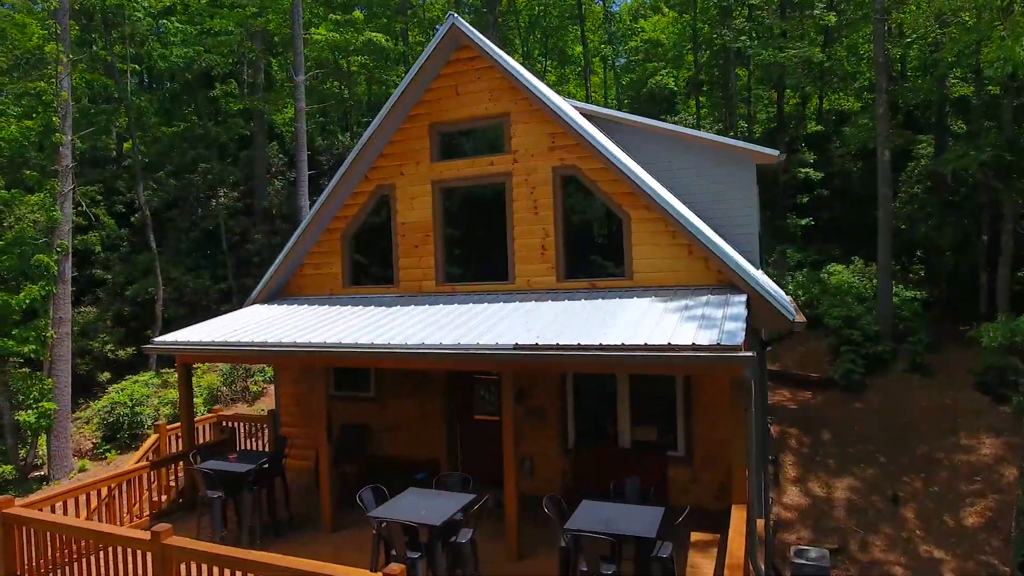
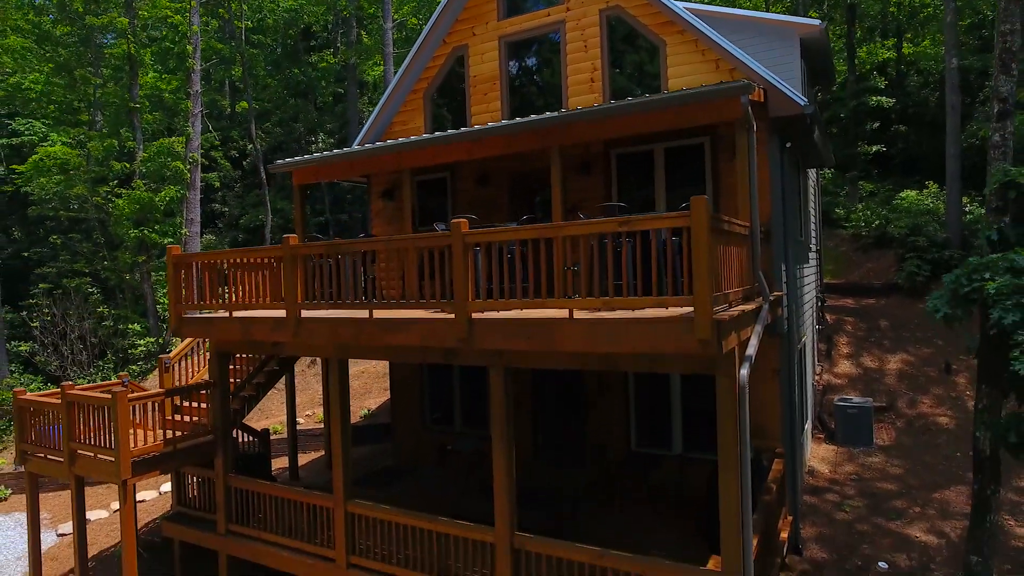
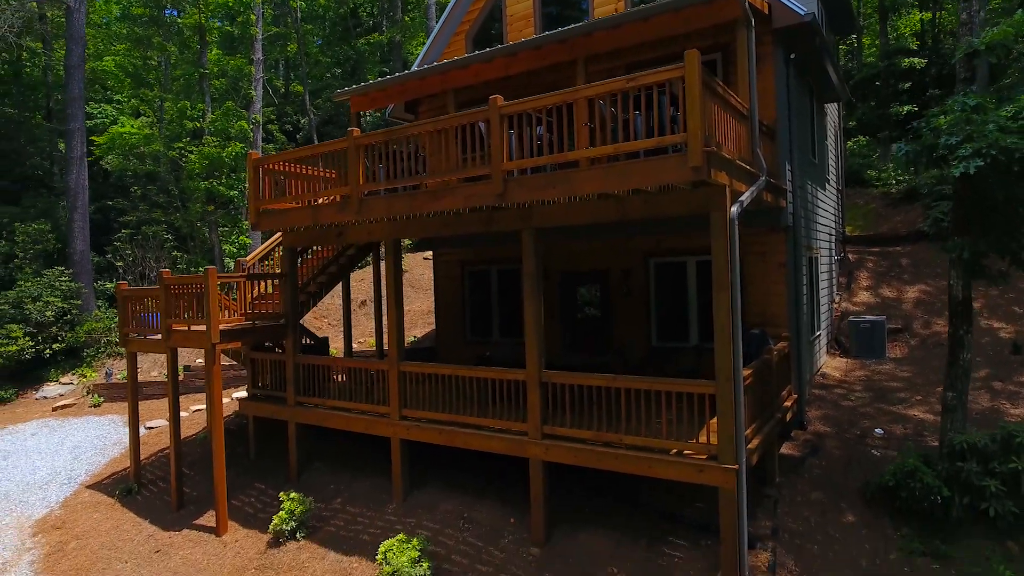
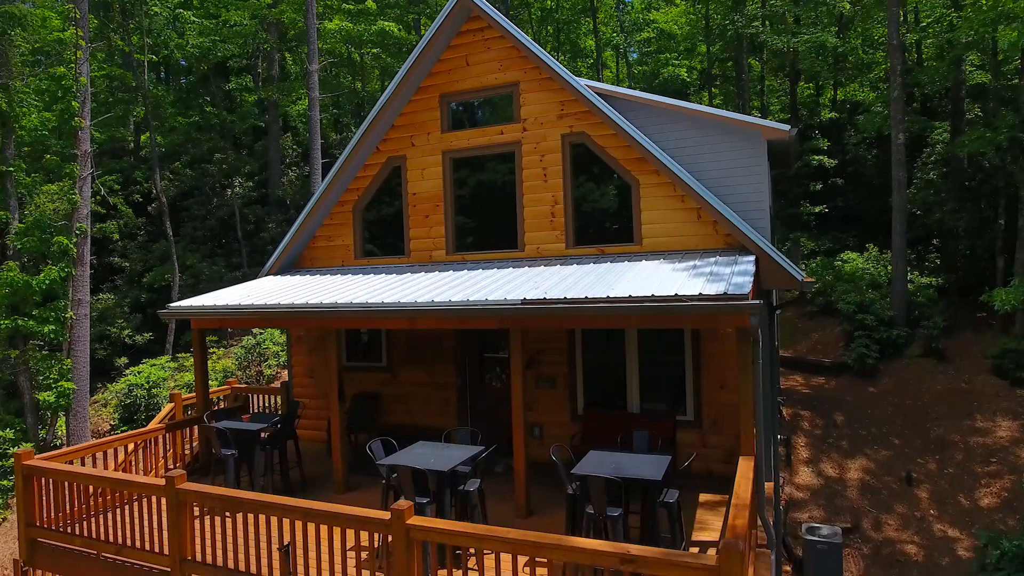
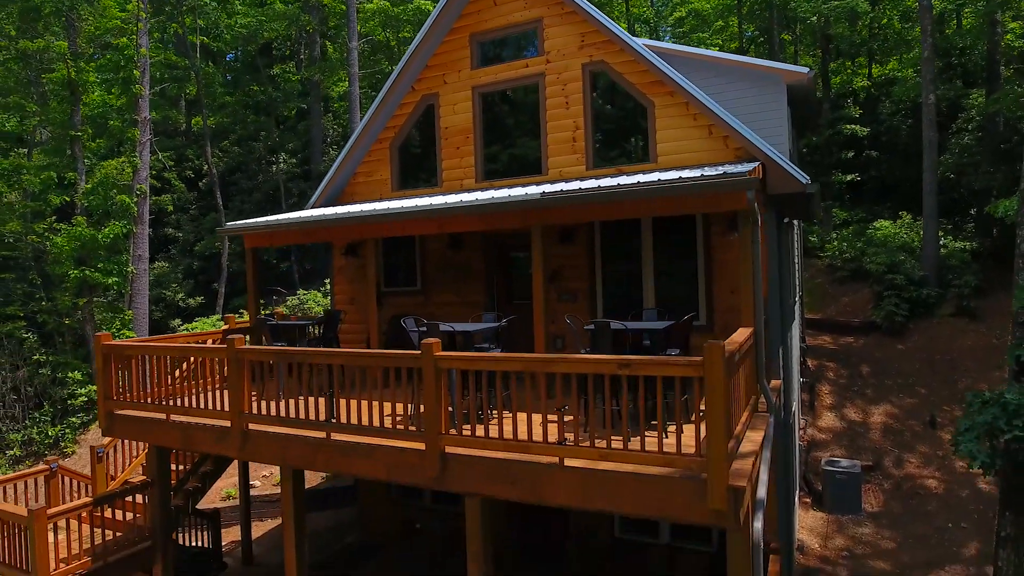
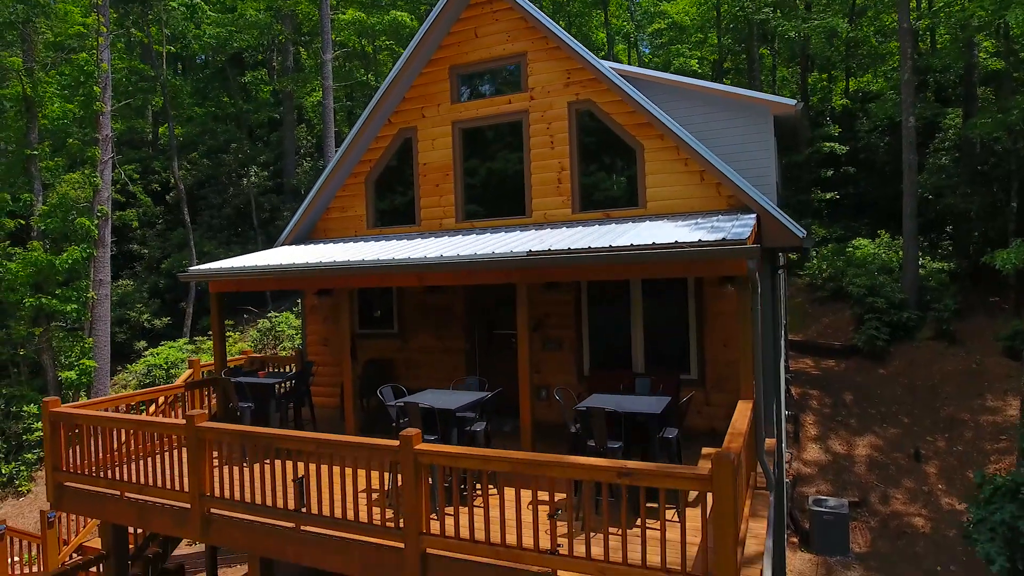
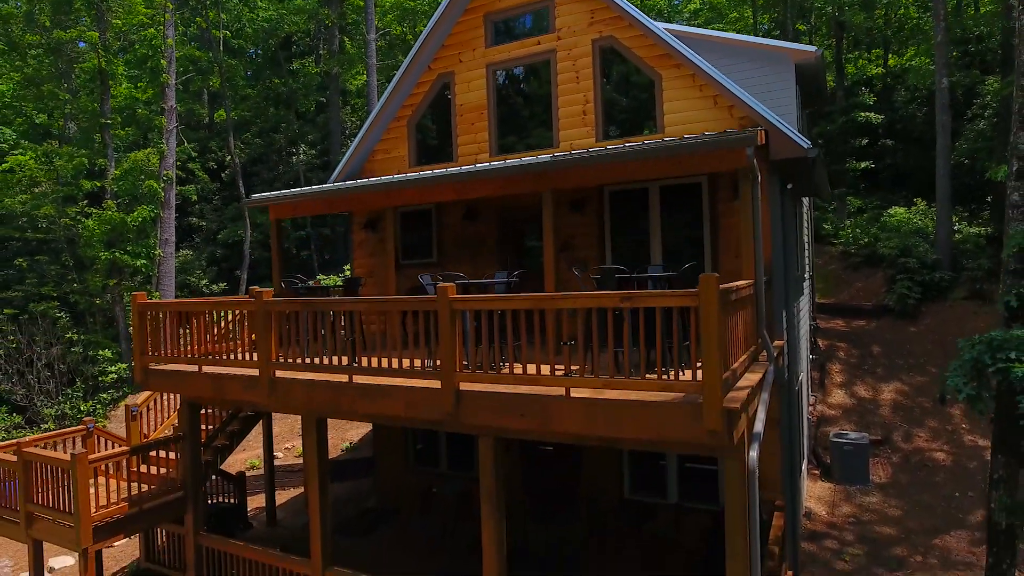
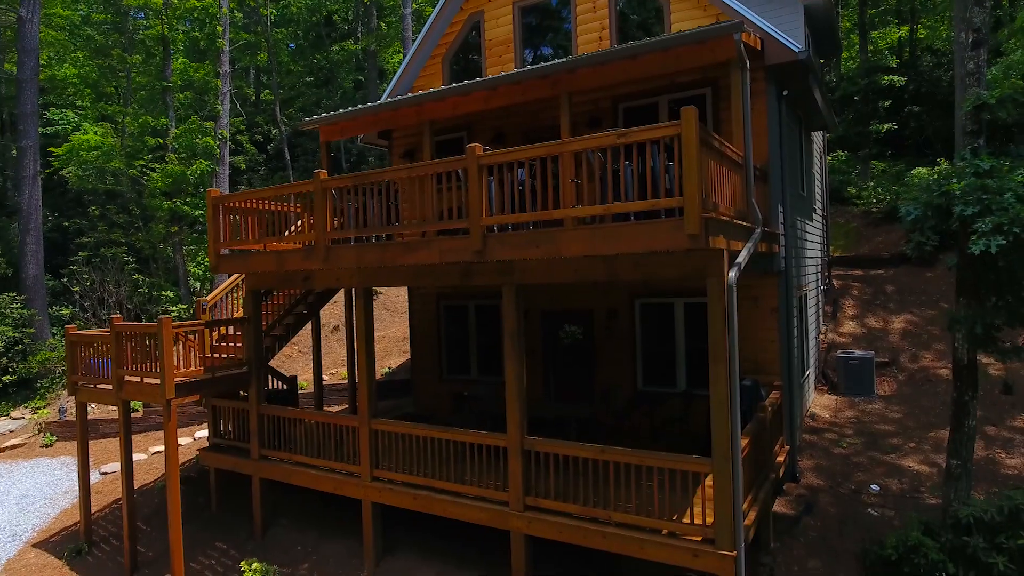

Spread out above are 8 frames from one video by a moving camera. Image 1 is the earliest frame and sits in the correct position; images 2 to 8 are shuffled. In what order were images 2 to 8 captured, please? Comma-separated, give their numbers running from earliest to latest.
4, 6, 5, 7, 2, 8, 3
